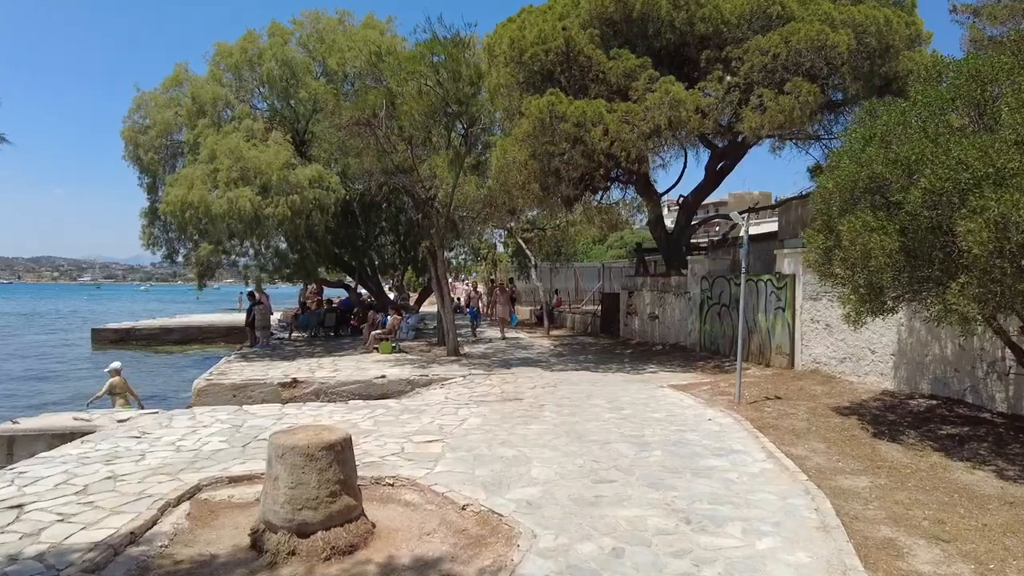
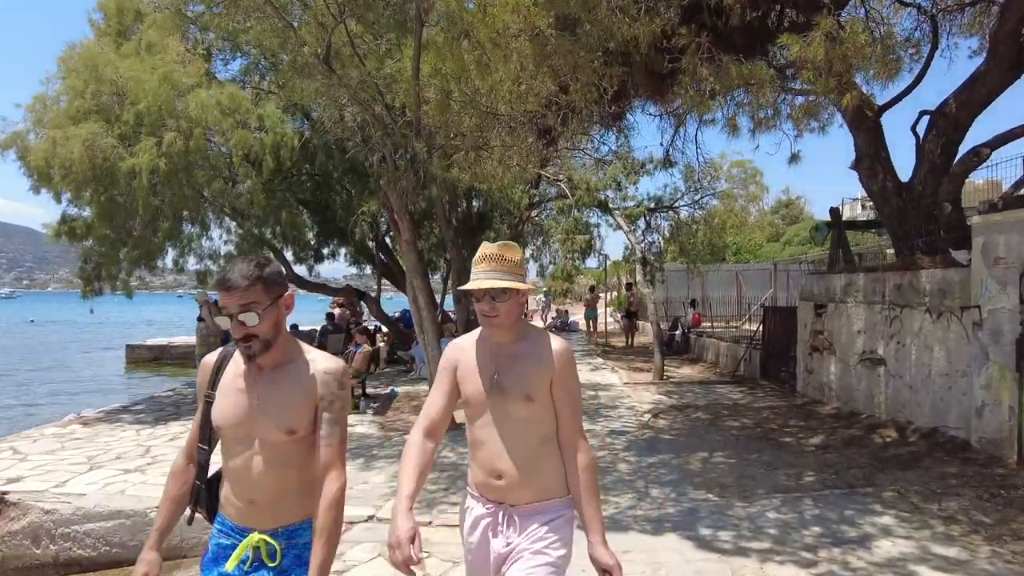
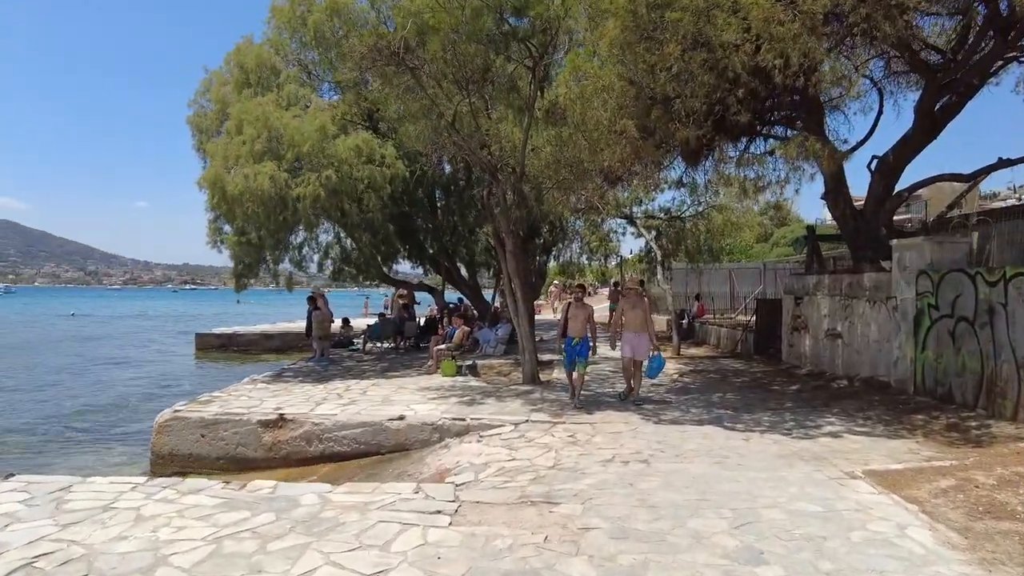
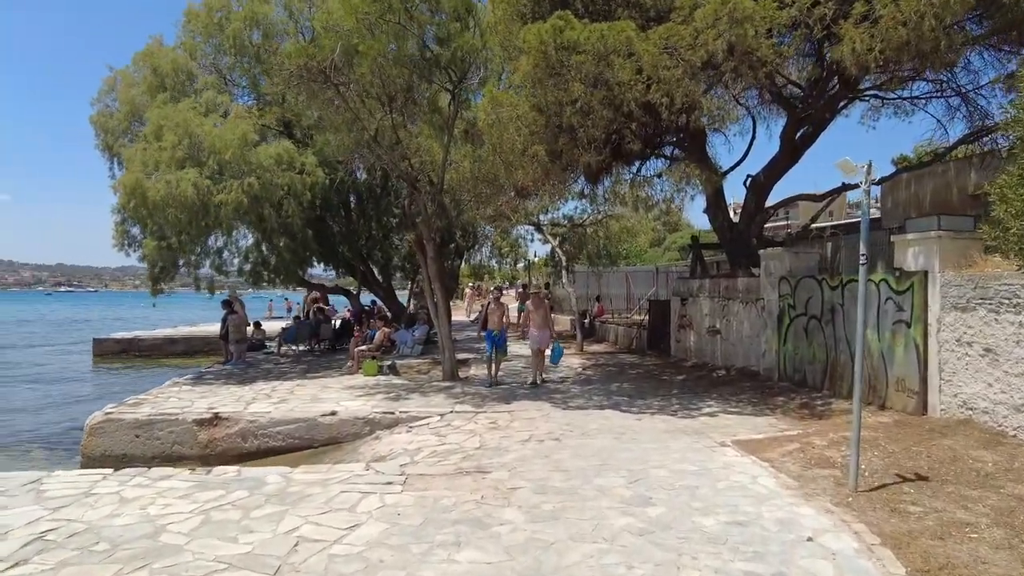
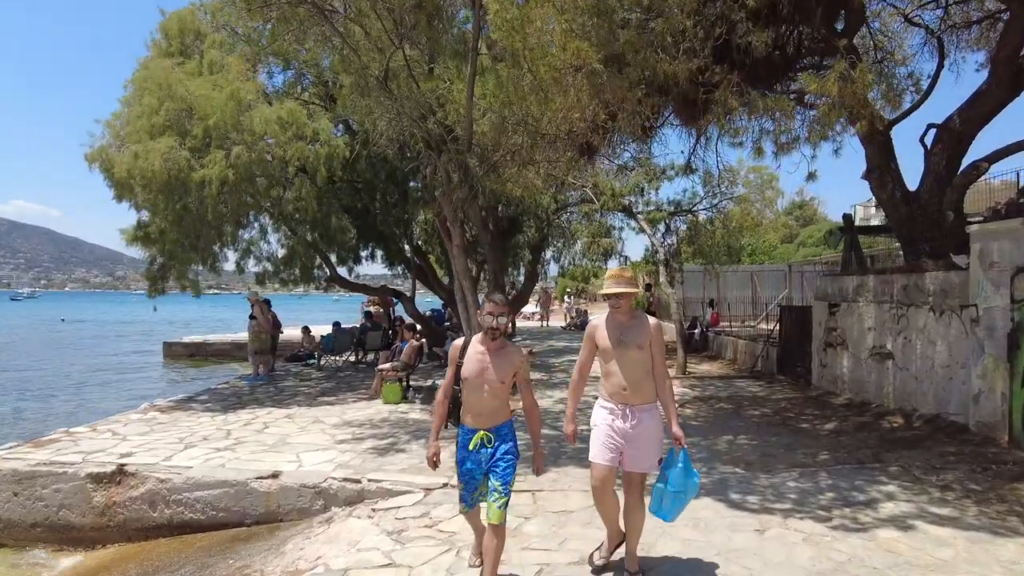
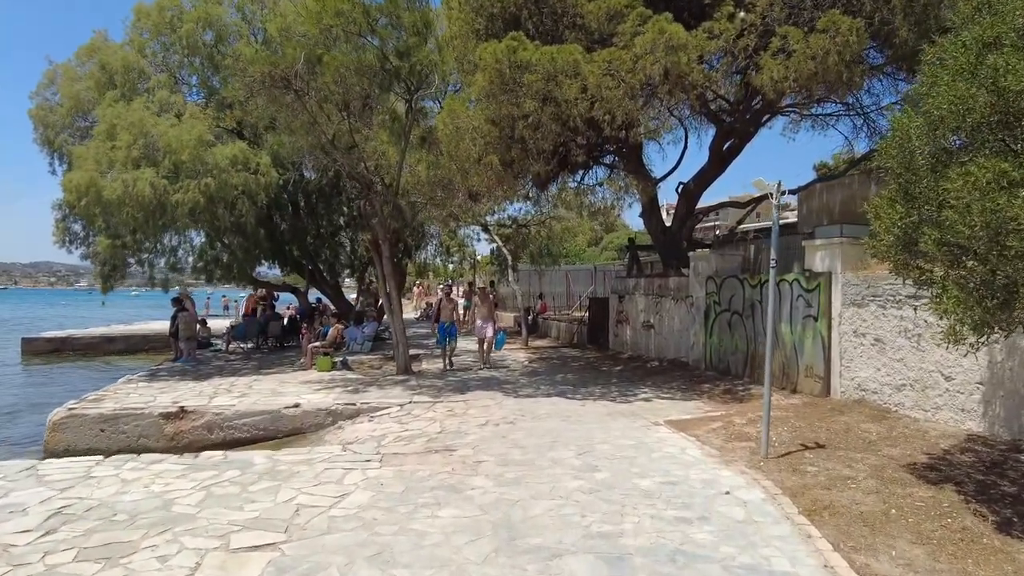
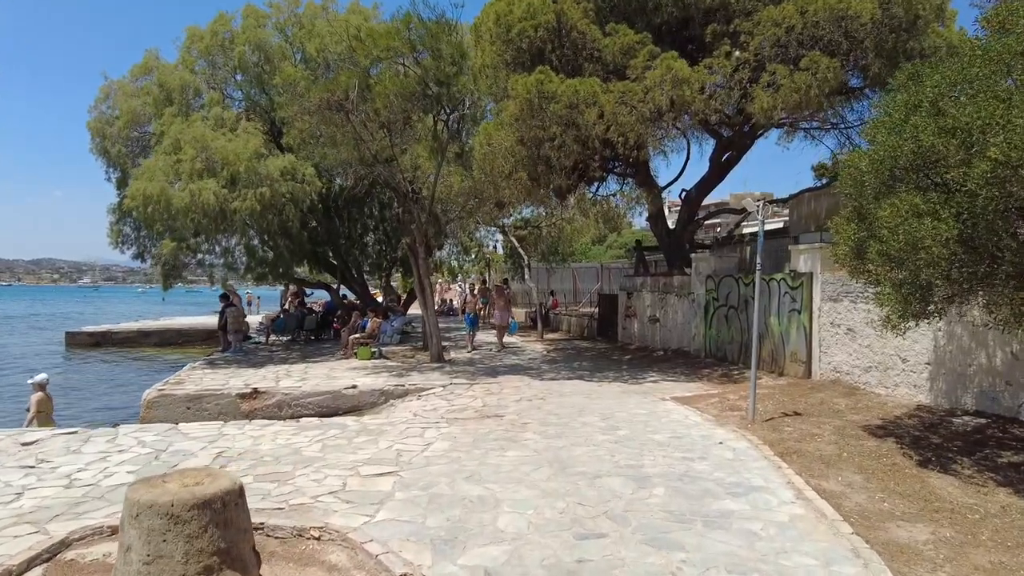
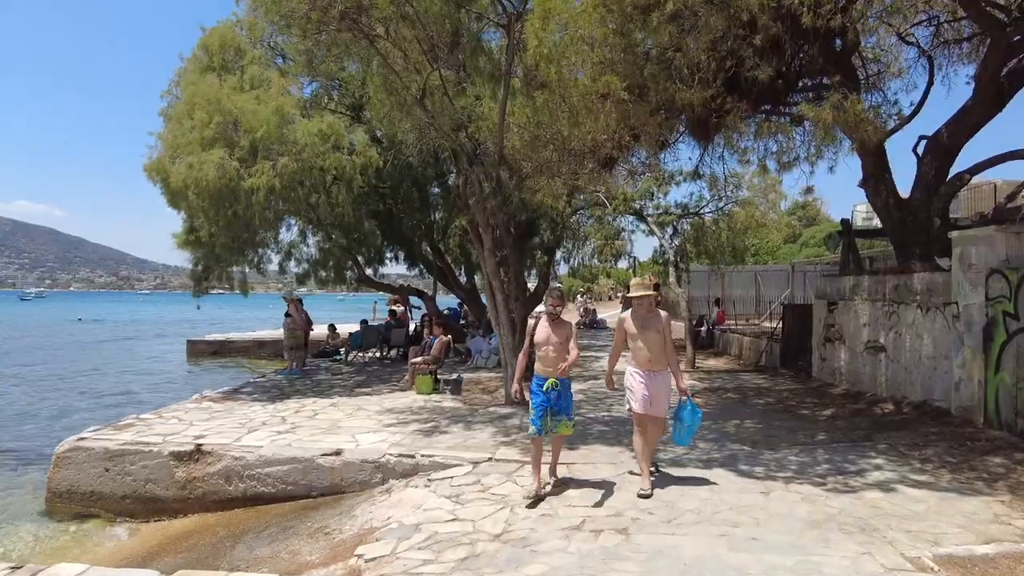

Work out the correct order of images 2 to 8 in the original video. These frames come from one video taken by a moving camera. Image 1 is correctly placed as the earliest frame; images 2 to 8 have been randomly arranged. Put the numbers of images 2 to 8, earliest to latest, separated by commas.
7, 6, 4, 3, 8, 5, 2
